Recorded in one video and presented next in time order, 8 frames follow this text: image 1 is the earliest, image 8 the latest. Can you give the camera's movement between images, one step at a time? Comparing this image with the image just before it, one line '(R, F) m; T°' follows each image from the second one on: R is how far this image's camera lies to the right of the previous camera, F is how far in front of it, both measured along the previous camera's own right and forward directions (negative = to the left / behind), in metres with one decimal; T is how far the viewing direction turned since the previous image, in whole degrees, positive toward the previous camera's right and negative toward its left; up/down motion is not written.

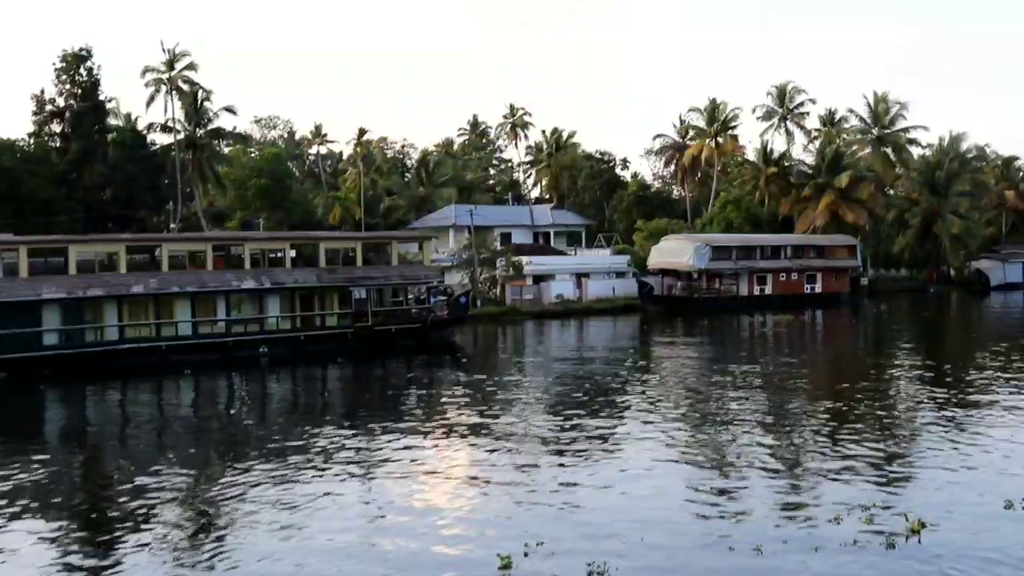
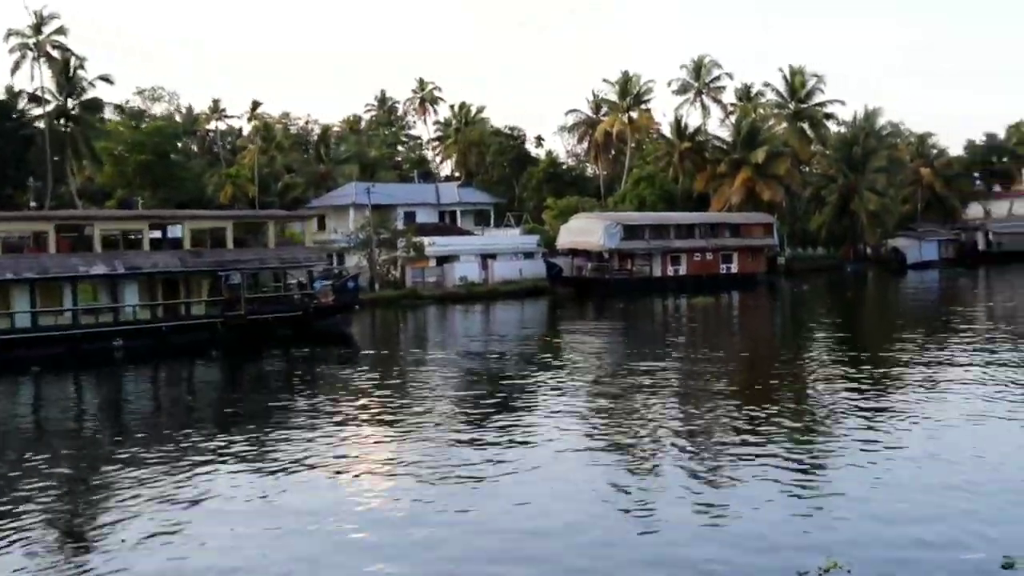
(+0.5, +2.1) m; +4°
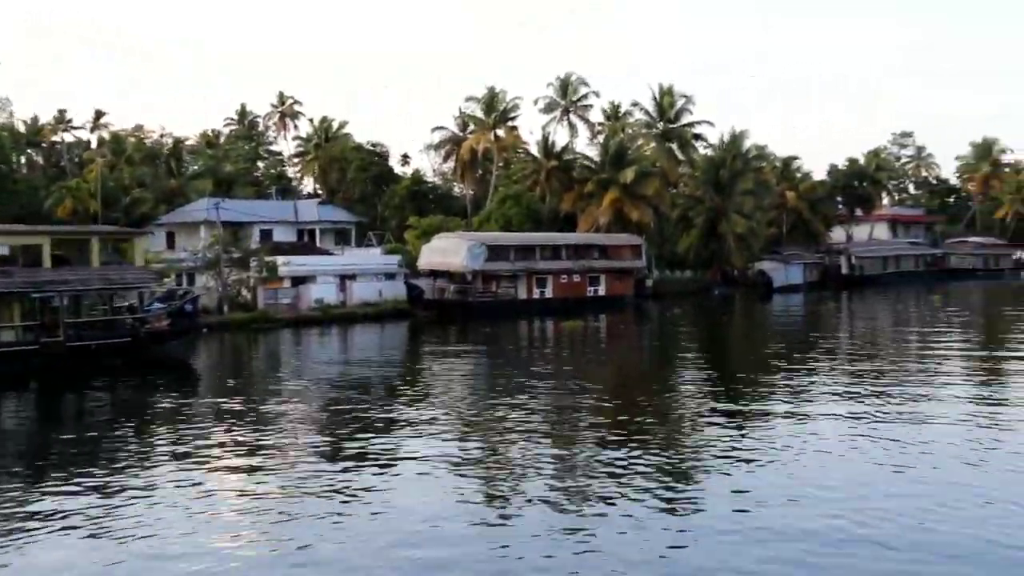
(+0.3, +1.6) m; +6°
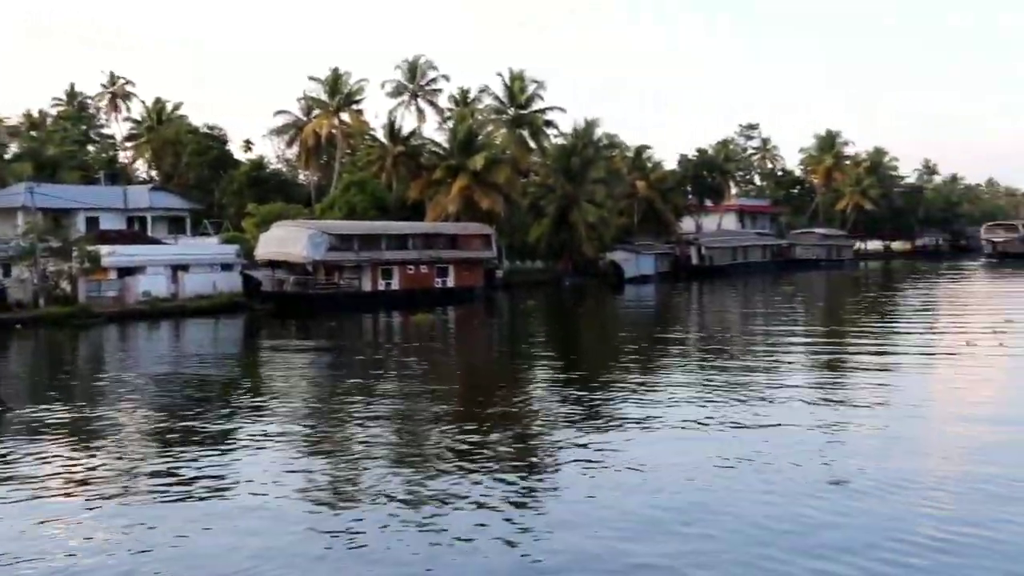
(+0.2, +1.5) m; +7°
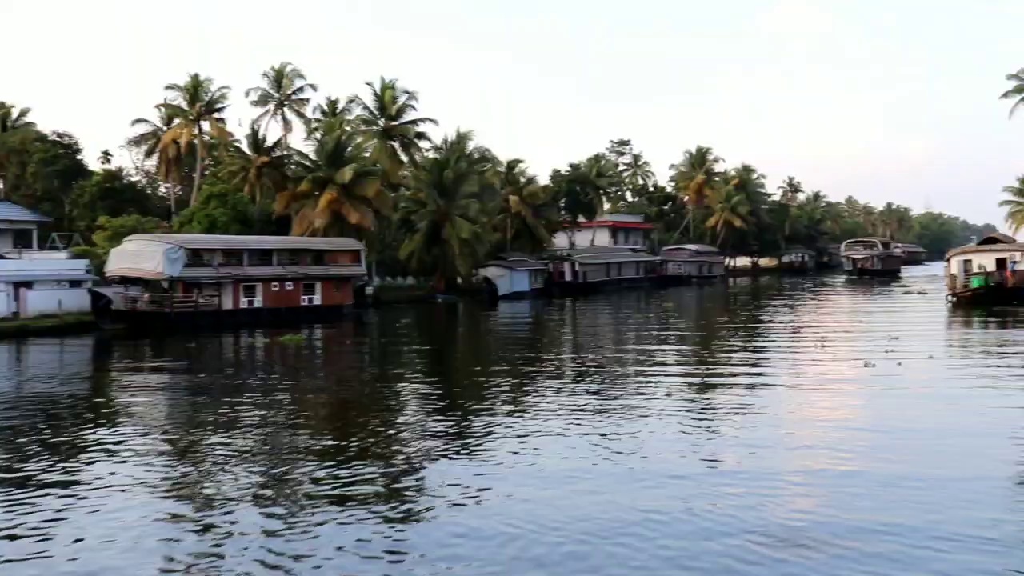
(0.0, +1.4) m; +6°
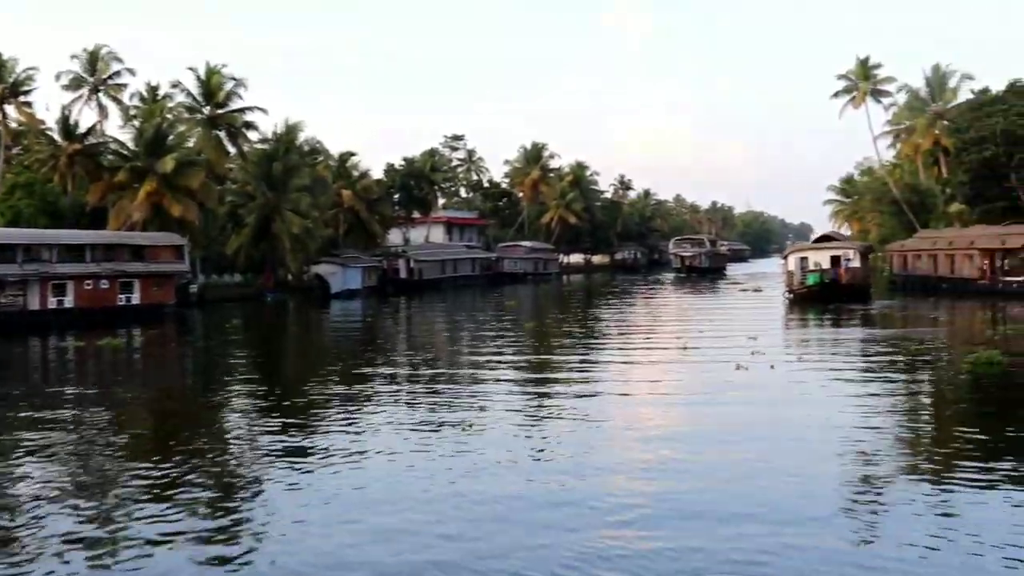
(-0.2, +1.6) m; +8°
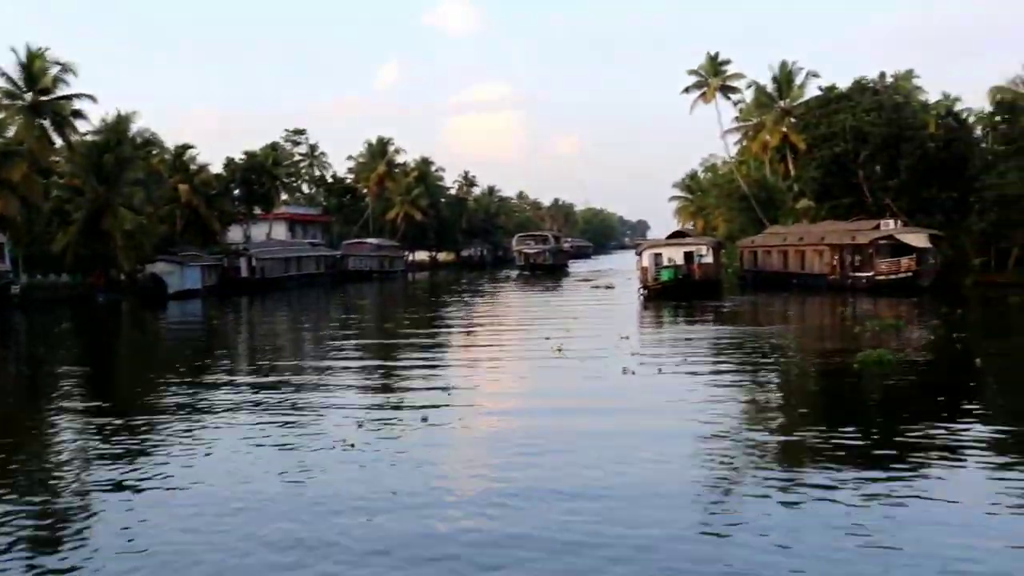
(-0.3, +1.5) m; +7°
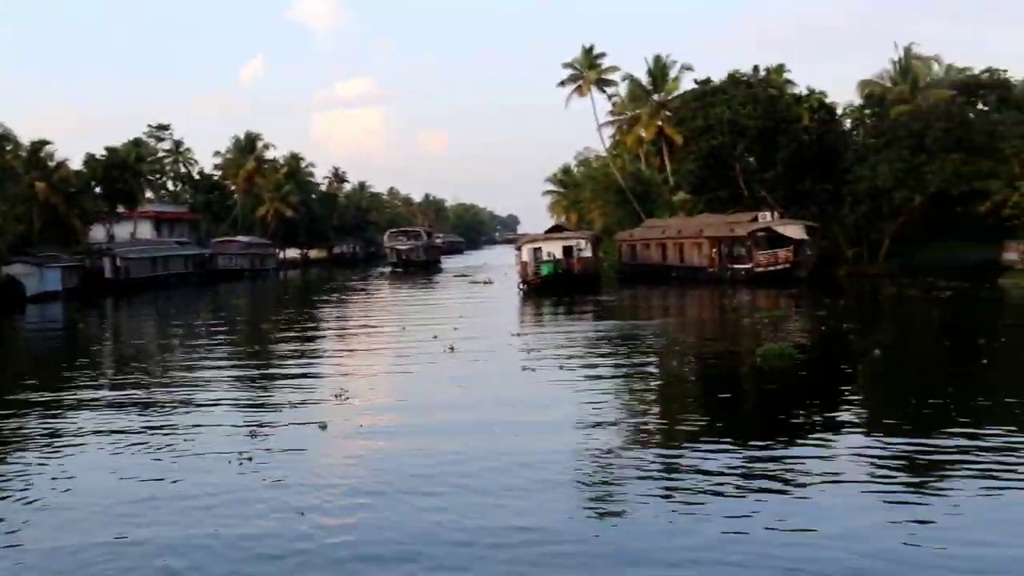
(-0.3, +0.8) m; +6°
